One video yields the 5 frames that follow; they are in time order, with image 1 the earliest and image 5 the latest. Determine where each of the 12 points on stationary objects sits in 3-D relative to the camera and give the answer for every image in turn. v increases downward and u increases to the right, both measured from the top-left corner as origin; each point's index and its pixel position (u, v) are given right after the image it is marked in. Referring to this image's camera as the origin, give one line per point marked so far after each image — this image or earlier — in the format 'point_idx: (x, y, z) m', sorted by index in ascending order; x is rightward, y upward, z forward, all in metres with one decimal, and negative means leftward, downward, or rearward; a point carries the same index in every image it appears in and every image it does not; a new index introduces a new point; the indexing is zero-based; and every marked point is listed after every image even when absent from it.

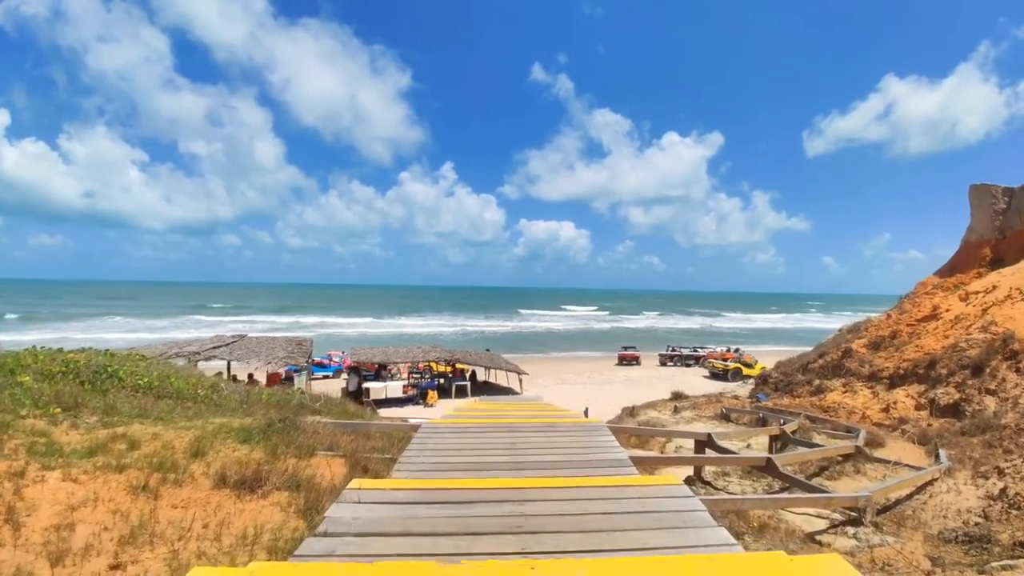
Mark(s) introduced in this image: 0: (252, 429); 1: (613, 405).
0: (-2.8, -1.5, +5.5) m
1: (+3.9, -4.5, +19.8) m
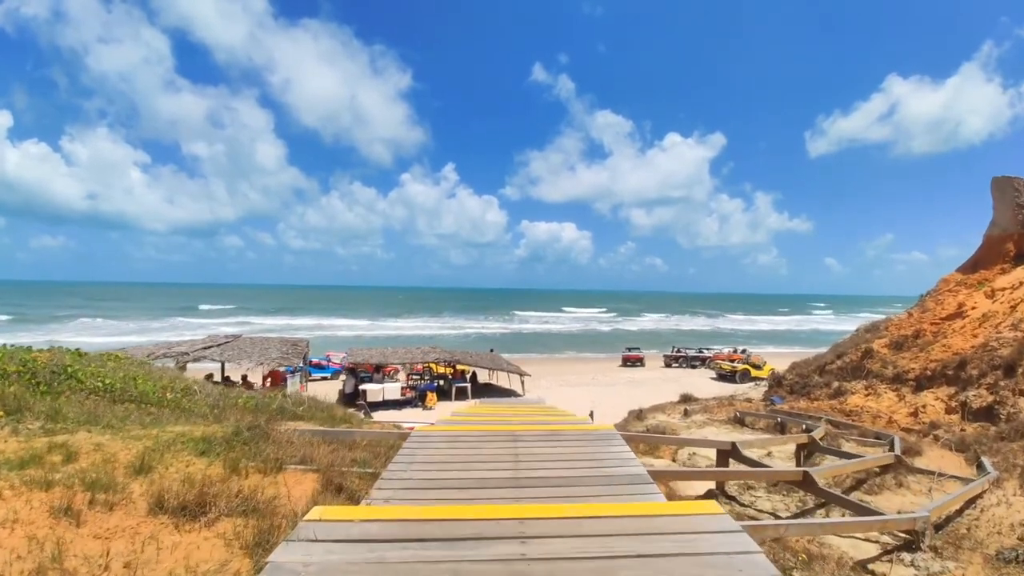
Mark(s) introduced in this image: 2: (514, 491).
0: (-2.8, -1.4, +4.8) m
1: (+3.9, -4.4, +19.1) m
2: (0.0, -1.5, +3.9) m
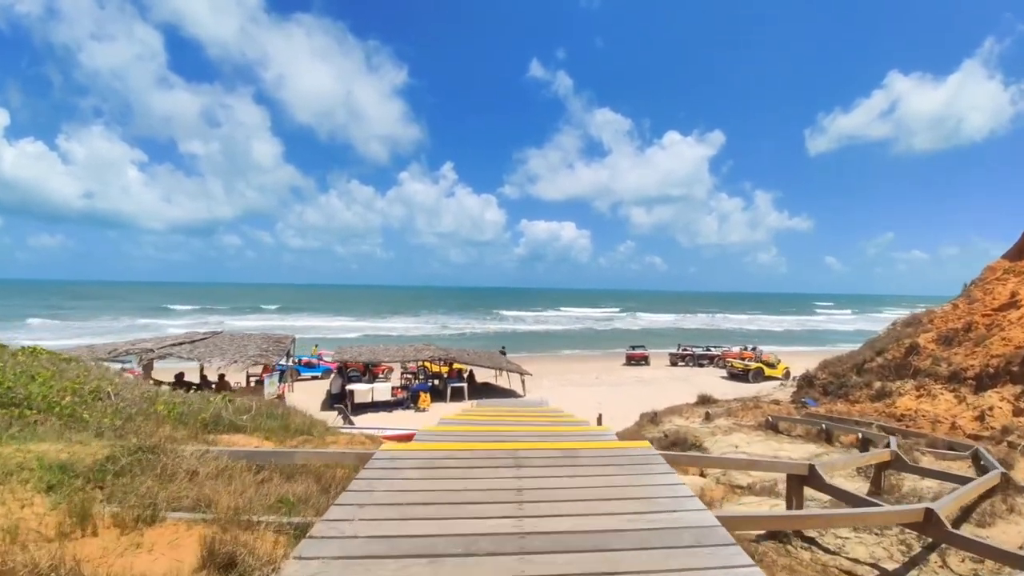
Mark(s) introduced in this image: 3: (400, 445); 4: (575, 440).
0: (-2.8, -1.1, +3.3) m
1: (+3.9, -4.1, +17.6) m
2: (0.0, -1.3, +2.4) m
3: (-0.9, -1.3, +4.4) m
4: (+0.6, -1.5, +5.1) m
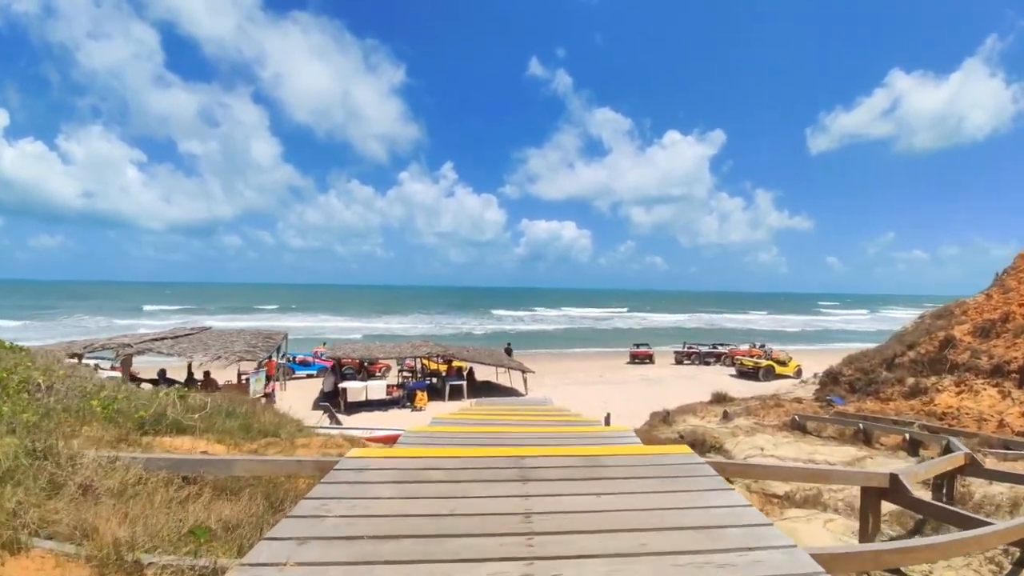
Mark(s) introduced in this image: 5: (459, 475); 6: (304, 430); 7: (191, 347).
0: (-2.7, -0.9, +2.4) m
1: (+4.0, -3.9, +16.7) m
2: (+0.1, -1.0, +1.5) m
3: (-0.9, -1.1, +3.5) m
4: (+0.7, -1.3, +4.2) m
5: (-0.3, -1.1, +2.9) m
6: (-2.3, -1.6, +5.7) m
7: (-9.2, -1.7, +15.0) m
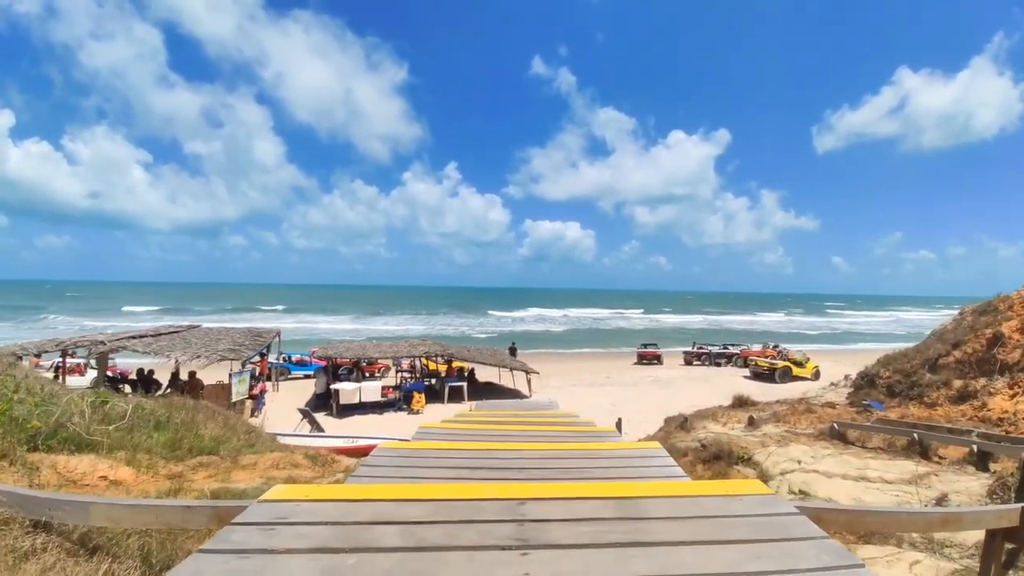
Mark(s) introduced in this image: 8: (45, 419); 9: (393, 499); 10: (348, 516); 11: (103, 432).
0: (-2.8, -0.7, +1.4) m
1: (+4.0, -3.7, +15.6) m
2: (0.0, -0.9, +0.4) m
3: (-0.9, -0.9, +2.4) m
4: (+0.7, -1.1, +3.2) m
5: (-0.3, -0.9, +1.9) m
6: (-2.3, -1.4, +4.7) m
7: (-9.2, -1.5, +14.0) m
8: (-3.2, -1.0, +3.6) m
9: (-0.5, -0.9, +2.3) m
10: (-0.6, -0.9, +2.1) m
11: (-2.9, -1.0, +3.7) m
